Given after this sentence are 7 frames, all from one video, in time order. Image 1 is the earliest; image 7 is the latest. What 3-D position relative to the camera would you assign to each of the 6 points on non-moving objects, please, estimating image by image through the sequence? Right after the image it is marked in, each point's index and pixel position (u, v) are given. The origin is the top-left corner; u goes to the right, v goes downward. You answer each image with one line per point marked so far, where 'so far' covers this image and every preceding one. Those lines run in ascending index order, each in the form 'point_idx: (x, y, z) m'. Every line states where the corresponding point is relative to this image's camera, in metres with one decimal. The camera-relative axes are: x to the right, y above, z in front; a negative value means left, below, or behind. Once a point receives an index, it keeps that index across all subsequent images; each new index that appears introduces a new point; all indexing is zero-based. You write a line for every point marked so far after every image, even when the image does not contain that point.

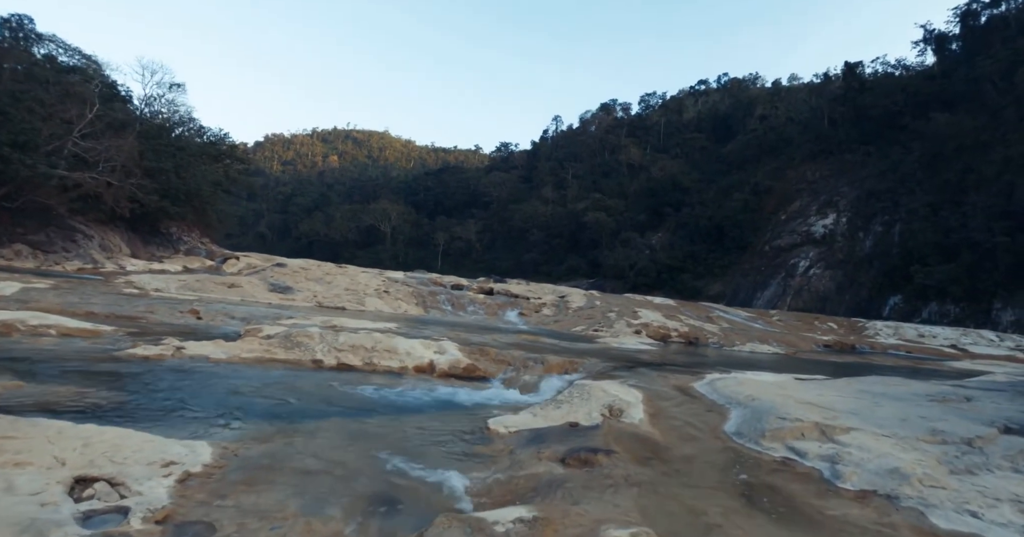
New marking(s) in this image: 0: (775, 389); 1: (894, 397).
0: (+4.3, -1.9, +8.7) m
1: (+5.8, -2.0, +8.1) m
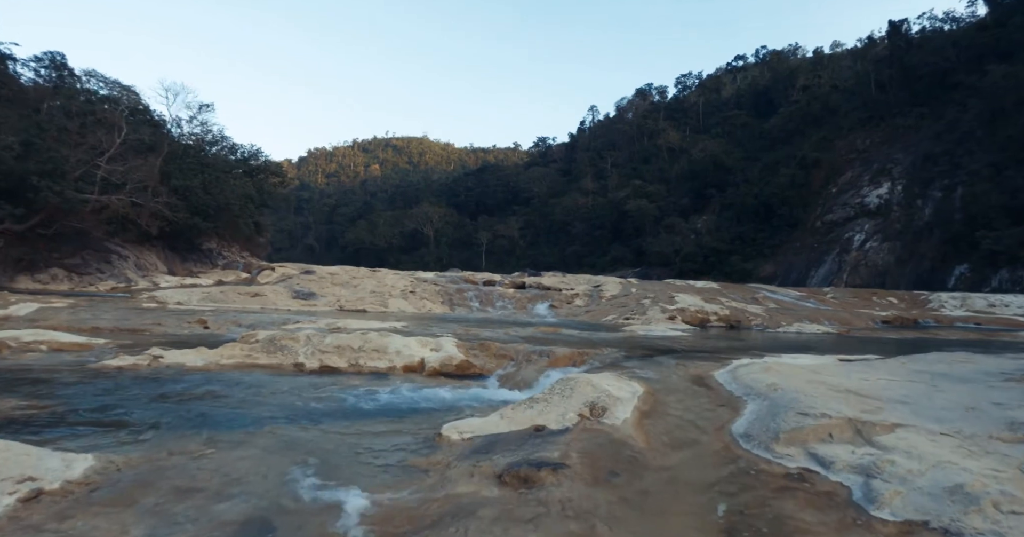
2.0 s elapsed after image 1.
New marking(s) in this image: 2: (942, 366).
0: (+3.9, -1.4, +7.0) m
1: (+5.3, -1.3, +6.3) m
2: (+5.7, -1.3, +7.1) m
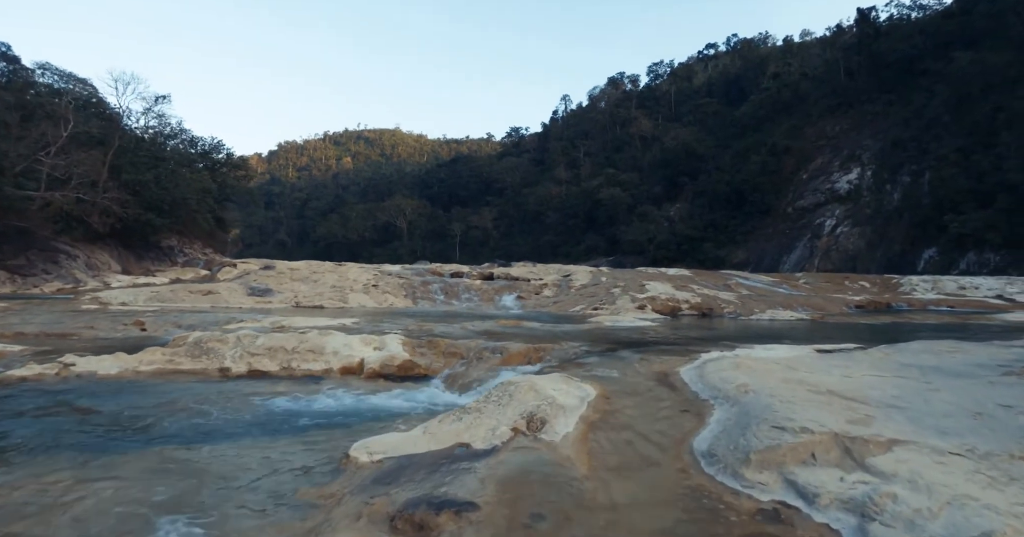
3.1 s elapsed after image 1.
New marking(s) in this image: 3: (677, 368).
0: (+3.1, -1.1, +6.1) m
1: (+4.5, -1.1, +5.4) m
2: (+4.9, -1.0, +6.2) m
3: (+2.3, -1.4, +7.5) m
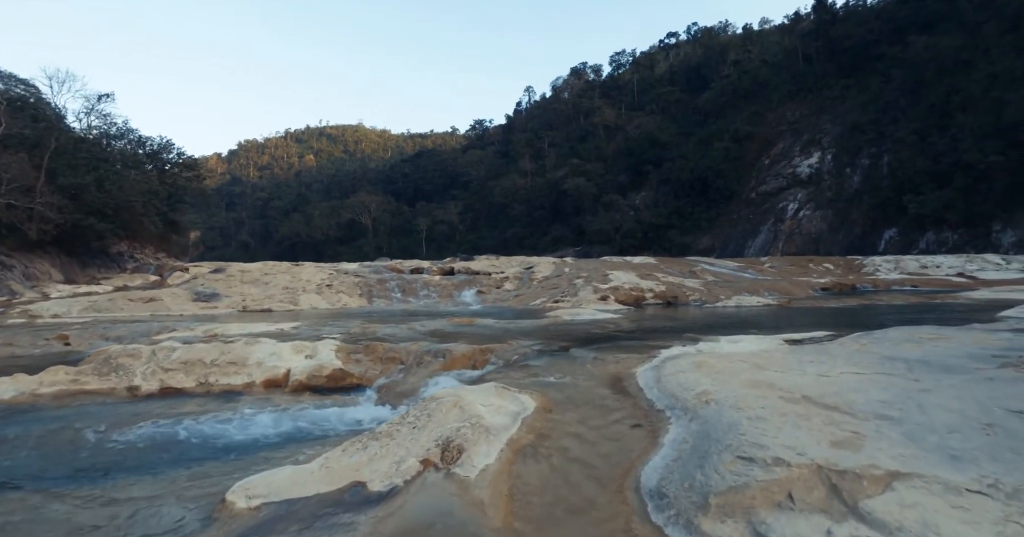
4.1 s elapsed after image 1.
0: (+2.3, -1.0, +5.3) m
1: (+3.8, -0.8, +4.7) m
2: (+4.1, -0.8, +5.5) m
3: (+1.5, -1.2, +6.6) m
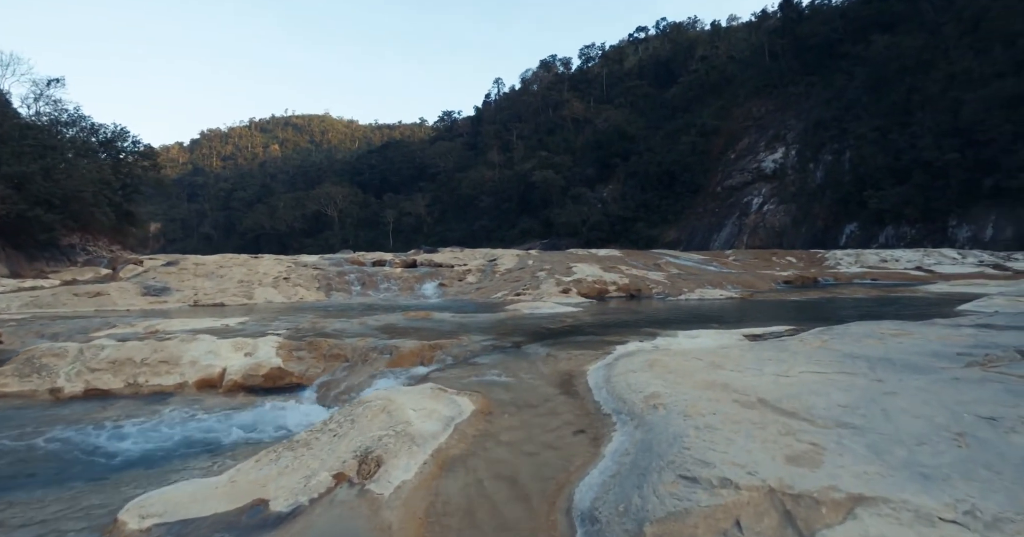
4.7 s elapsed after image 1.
0: (+1.8, -0.9, +4.9) m
1: (+3.2, -0.8, +4.4) m
2: (+3.6, -0.7, +5.2) m
3: (+0.8, -1.1, +6.2) m
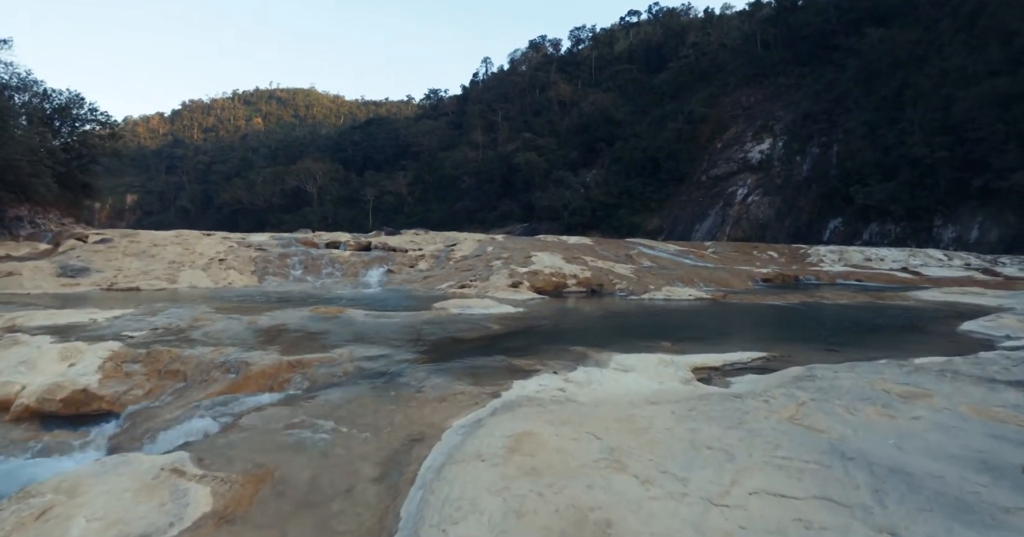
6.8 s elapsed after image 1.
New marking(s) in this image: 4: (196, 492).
0: (+0.5, -1.0, +3.0) m
1: (+2.0, -1.0, +2.5) m
2: (+2.3, -0.9, +3.3) m
3: (-0.5, -1.2, +4.3) m
4: (-1.8, -1.3, +3.1) m
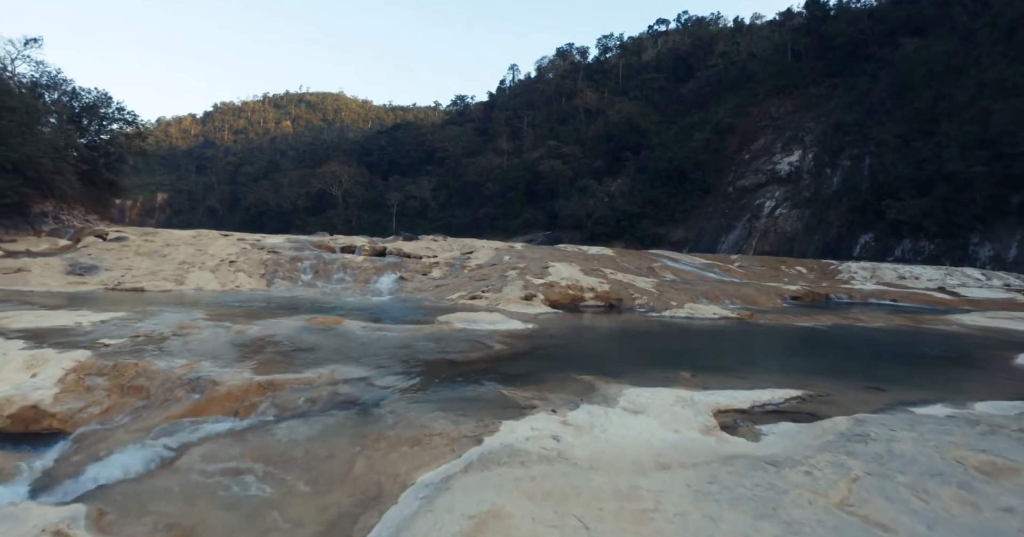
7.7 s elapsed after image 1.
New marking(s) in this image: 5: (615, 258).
0: (+0.3, -1.2, +2.2) m
1: (+1.8, -1.1, +1.7) m
2: (+2.1, -1.1, +2.5) m
3: (-0.6, -1.4, +3.5) m
4: (-1.9, -1.4, +2.5) m
5: (+3.6, +0.3, +19.8) m
